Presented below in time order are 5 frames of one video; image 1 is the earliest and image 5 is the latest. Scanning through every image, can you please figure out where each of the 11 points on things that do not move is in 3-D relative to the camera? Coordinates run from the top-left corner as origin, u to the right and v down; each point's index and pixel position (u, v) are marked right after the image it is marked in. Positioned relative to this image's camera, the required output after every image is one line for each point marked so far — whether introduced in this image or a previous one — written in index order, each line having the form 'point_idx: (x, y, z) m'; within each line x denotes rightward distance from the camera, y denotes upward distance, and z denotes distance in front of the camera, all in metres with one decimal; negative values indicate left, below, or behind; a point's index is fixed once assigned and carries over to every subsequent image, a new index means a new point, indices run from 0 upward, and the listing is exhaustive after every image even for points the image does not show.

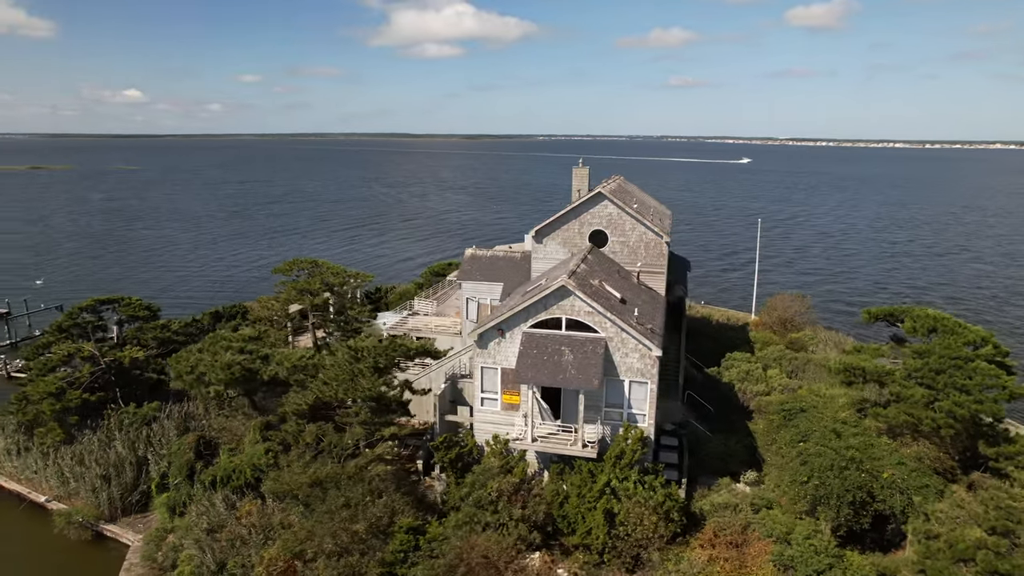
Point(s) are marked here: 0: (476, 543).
0: (-1.2, -7.9, +20.2) m
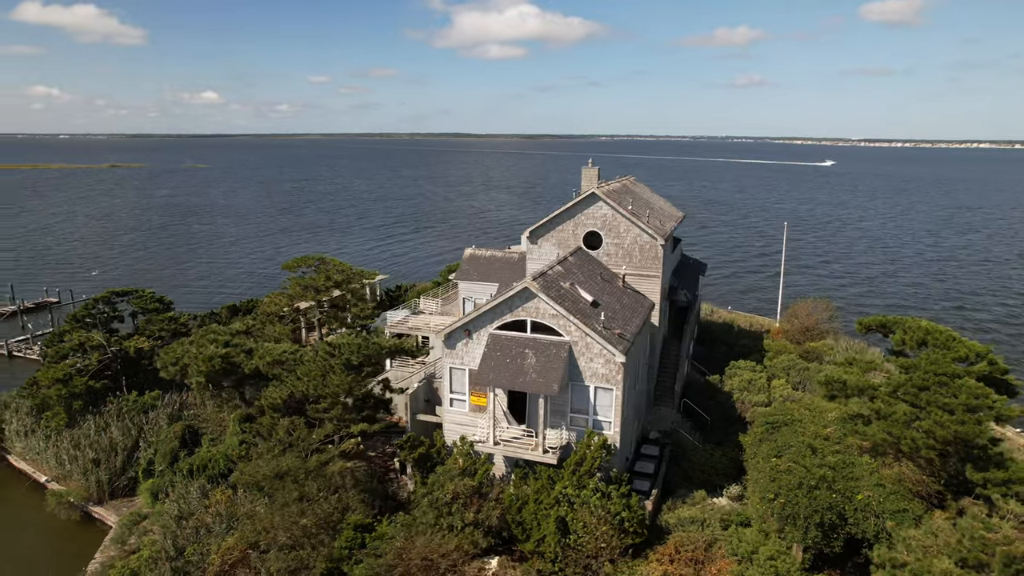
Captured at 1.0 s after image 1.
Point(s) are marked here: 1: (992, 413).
0: (-2.9, -7.8, +20.0) m
1: (+14.1, -3.7, +19.0) m
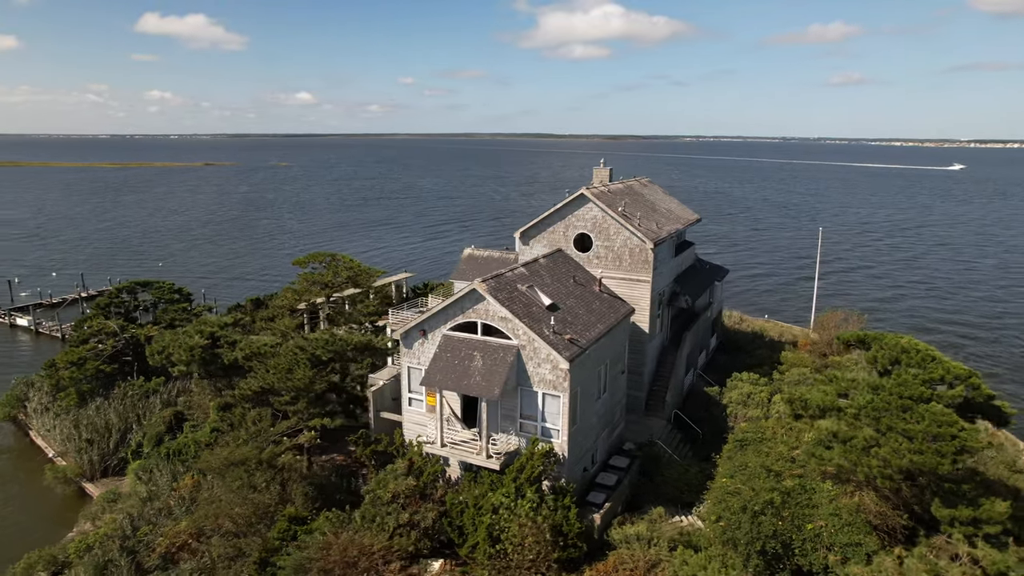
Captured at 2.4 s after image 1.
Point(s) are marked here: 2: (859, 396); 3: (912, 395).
0: (-5.1, -7.8, +20.1) m
1: (+11.7, -4.1, +17.1) m
2: (+10.6, -3.2, +19.7) m
3: (+11.4, -3.1, +18.4) m
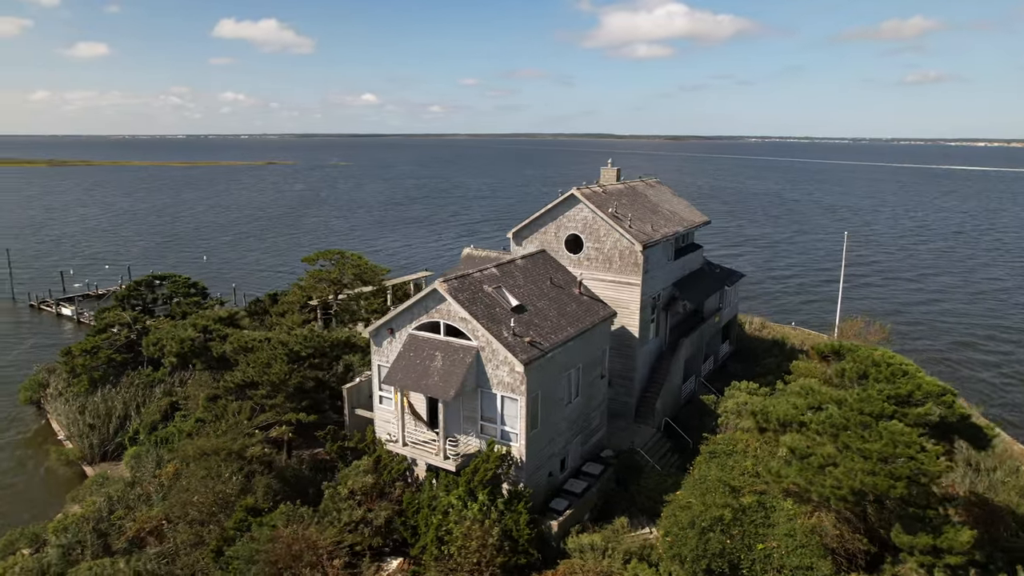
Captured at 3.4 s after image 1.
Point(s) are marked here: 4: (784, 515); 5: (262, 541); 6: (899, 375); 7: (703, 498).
0: (-6.8, -7.7, +20.3) m
1: (+9.8, -4.4, +15.8) m
2: (+8.9, -3.5, +18.6) m
3: (+9.6, -3.3, +17.2) m
4: (+7.9, -6.6, +18.5) m
5: (-7.7, -7.9, +19.9) m
6: (+10.9, -2.5, +18.1) m
7: (+5.6, -6.2, +19.0) m
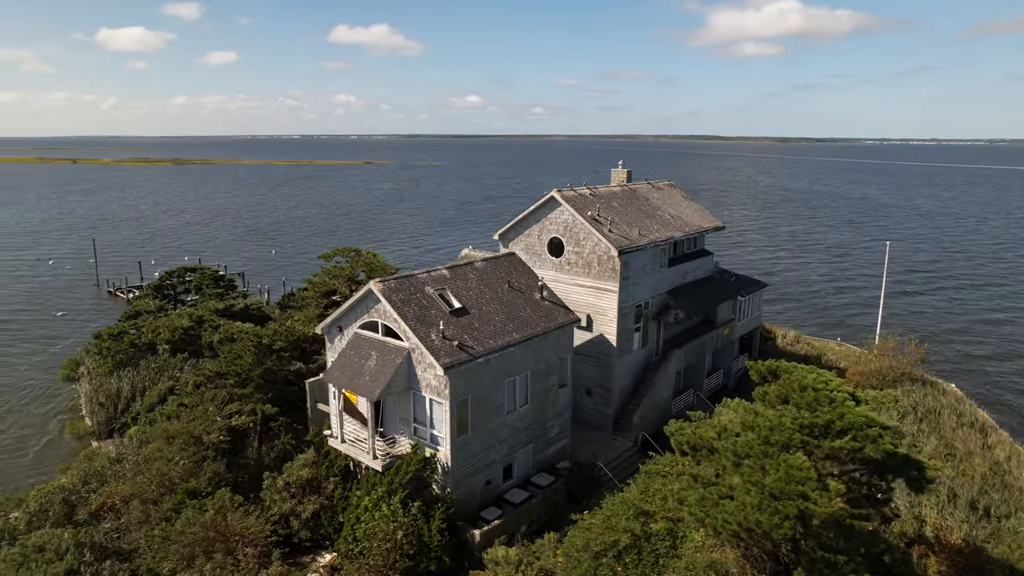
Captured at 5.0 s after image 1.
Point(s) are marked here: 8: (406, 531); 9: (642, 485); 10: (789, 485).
0: (-9.5, -7.5, +21.0) m
1: (+6.4, -4.8, +14.2) m
2: (+5.9, -3.8, +17.0) m
3: (+6.5, -3.7, +15.6) m
4: (+4.8, -6.9, +17.1) m
5: (-10.5, -7.7, +20.8) m
6: (+7.9, -2.9, +16.3) m
7: (+2.7, -6.5, +17.9) m
8: (-3.3, -7.6, +19.9) m
9: (+4.3, -6.0, +19.7) m
10: (+6.2, -4.4, +14.5) m
